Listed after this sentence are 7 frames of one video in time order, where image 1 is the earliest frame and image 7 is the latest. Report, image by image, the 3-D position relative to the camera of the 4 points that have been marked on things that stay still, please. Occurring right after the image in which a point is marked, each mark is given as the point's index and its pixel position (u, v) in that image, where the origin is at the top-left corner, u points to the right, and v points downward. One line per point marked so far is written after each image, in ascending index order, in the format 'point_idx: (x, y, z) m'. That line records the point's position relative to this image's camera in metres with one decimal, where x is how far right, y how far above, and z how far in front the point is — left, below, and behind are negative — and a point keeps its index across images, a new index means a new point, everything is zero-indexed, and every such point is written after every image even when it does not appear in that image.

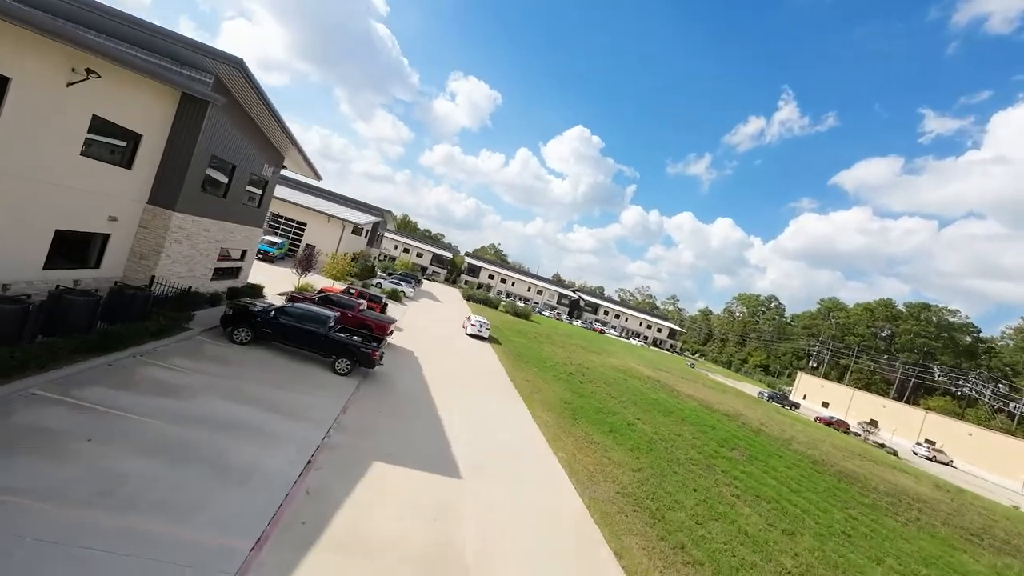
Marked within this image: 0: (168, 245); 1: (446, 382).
0: (-11.0, +1.4, +11.9) m
1: (-3.0, -4.2, +16.5) m
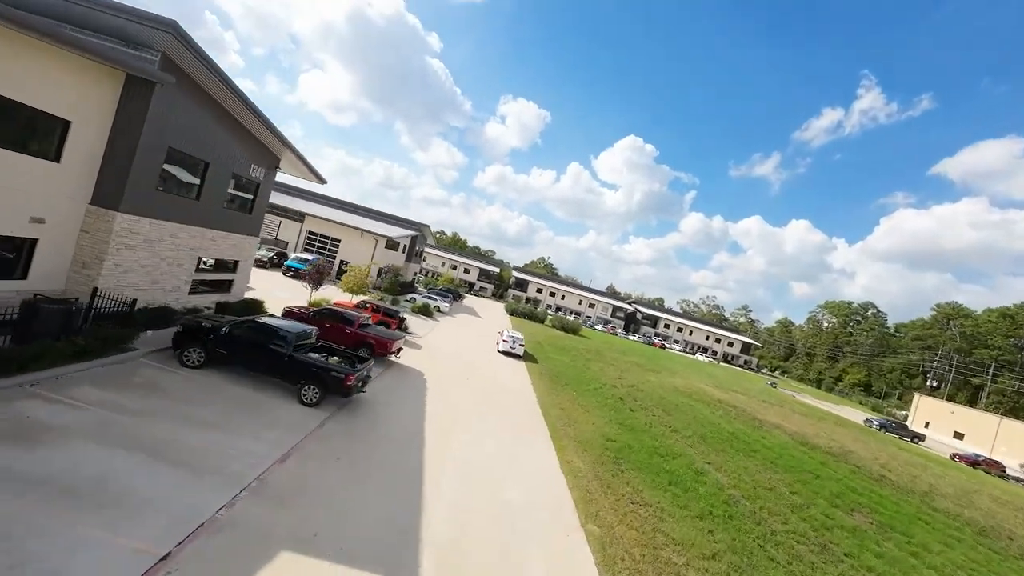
0: (-10.9, +1.0, +10.2) m
1: (-2.2, -4.5, +13.4) m
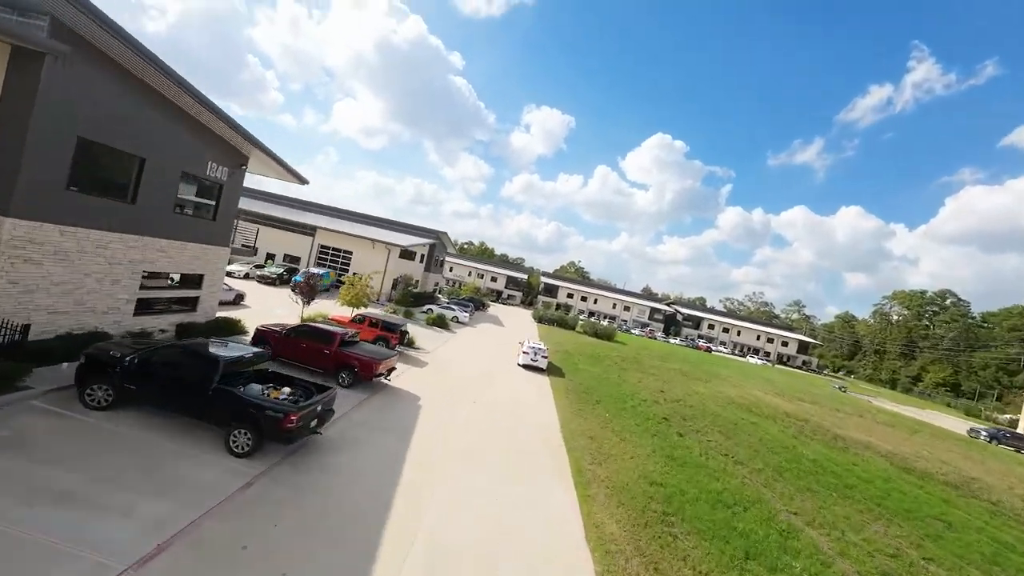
0: (-11.1, +0.5, +8.2) m
1: (-1.9, -4.6, +10.5) m
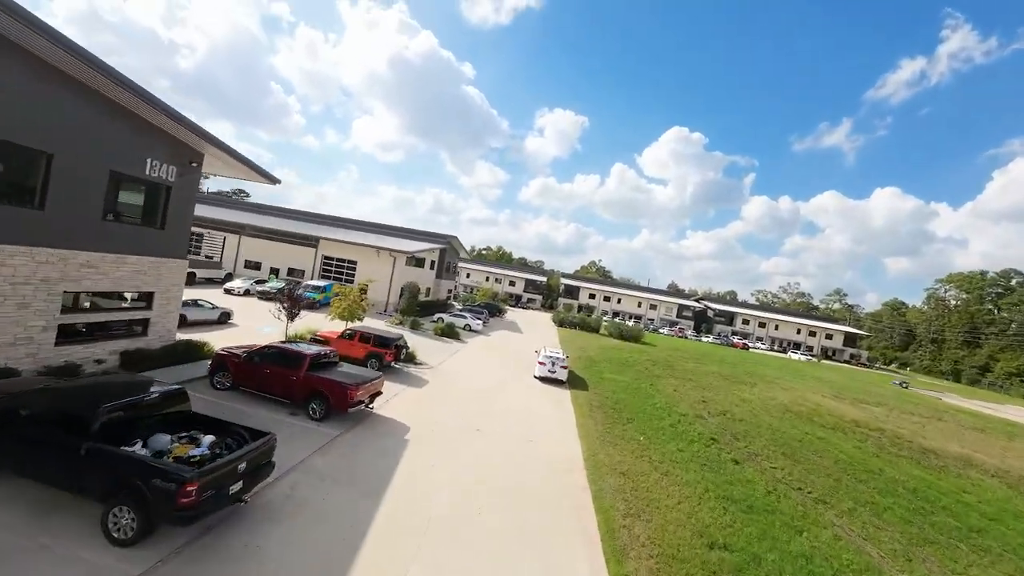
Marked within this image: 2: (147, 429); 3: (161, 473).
0: (-11.4, -0.1, +6.3) m
1: (-1.7, -4.7, +8.0) m
2: (-6.3, -2.4, +6.5) m
3: (-5.2, -2.7, +5.5) m
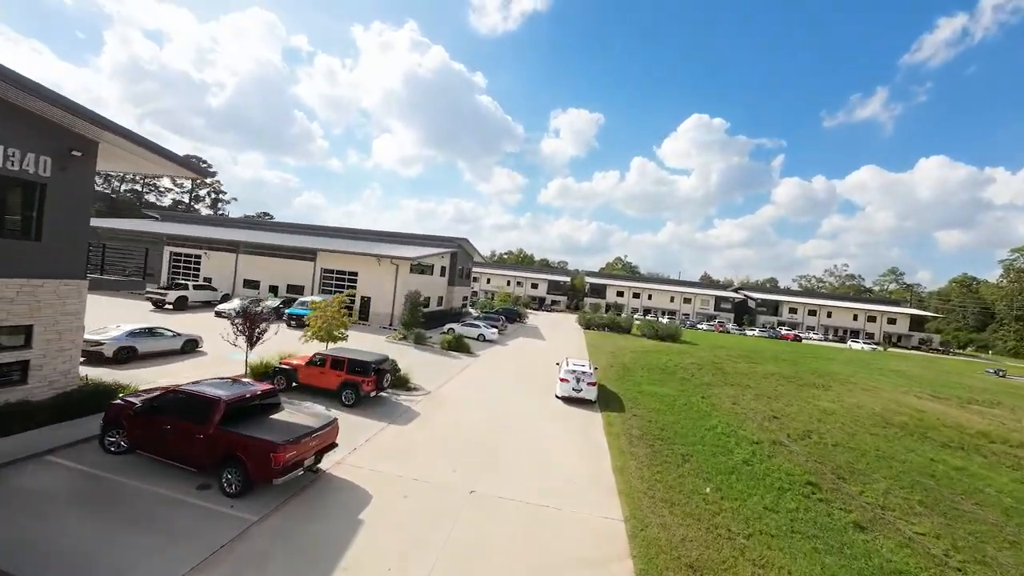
0: (-11.8, -0.8, +3.6) m
1: (-1.8, -4.8, +4.5) m
2: (-6.6, -2.8, +3.3) m
3: (-5.5, -3.0, +2.3) m
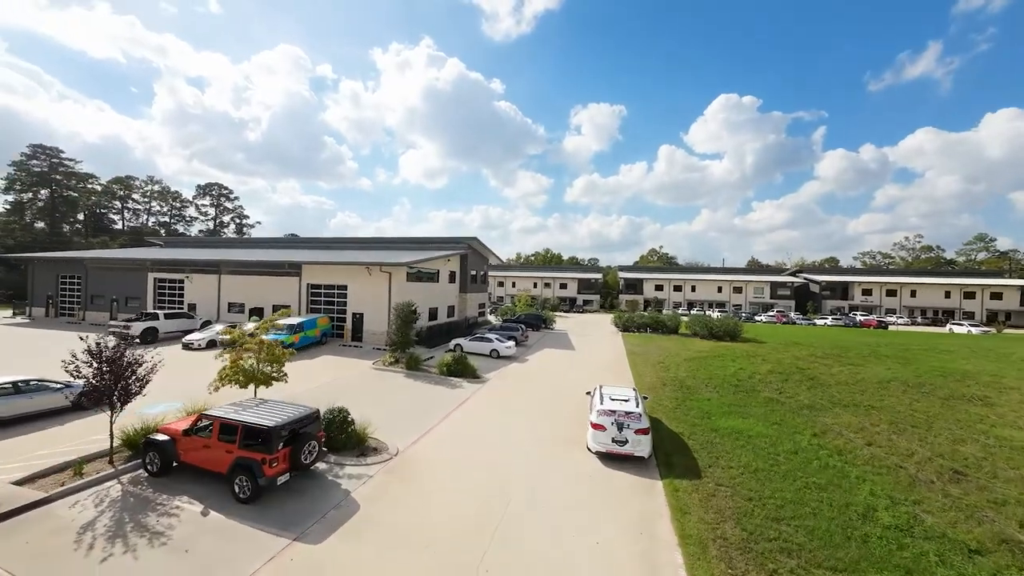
0: (-12.8, -1.7, -0.6) m
1: (-2.6, -4.9, -0.6) m
2: (-7.6, -3.3, -1.3) m
3: (-6.5, -3.4, -2.4) m
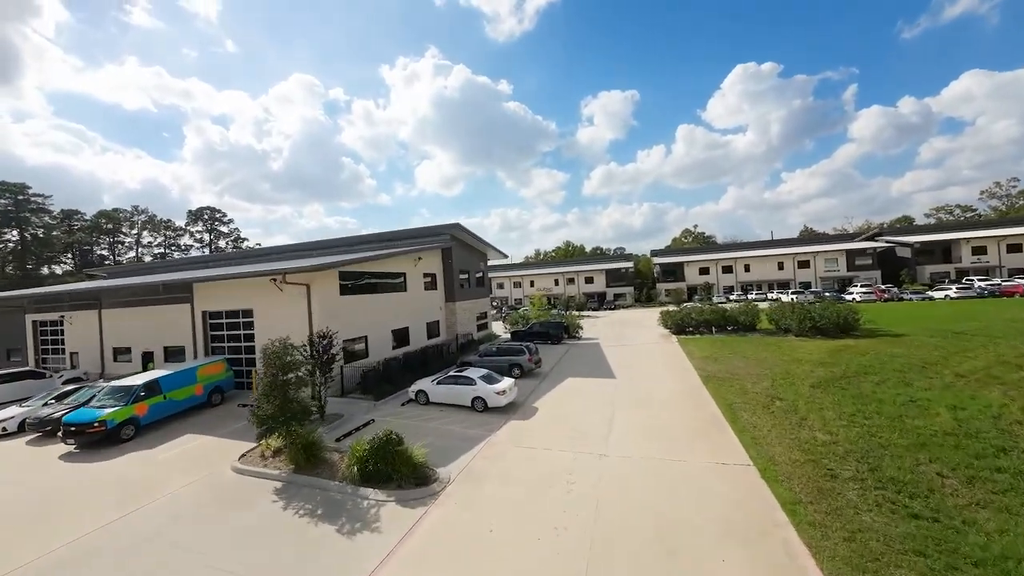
0: (-14.8, -3.0, -9.1) m
1: (-4.3, -5.2, -9.9) m
2: (-9.4, -4.1, -10.2) m
3: (-8.5, -4.2, -11.4) m
